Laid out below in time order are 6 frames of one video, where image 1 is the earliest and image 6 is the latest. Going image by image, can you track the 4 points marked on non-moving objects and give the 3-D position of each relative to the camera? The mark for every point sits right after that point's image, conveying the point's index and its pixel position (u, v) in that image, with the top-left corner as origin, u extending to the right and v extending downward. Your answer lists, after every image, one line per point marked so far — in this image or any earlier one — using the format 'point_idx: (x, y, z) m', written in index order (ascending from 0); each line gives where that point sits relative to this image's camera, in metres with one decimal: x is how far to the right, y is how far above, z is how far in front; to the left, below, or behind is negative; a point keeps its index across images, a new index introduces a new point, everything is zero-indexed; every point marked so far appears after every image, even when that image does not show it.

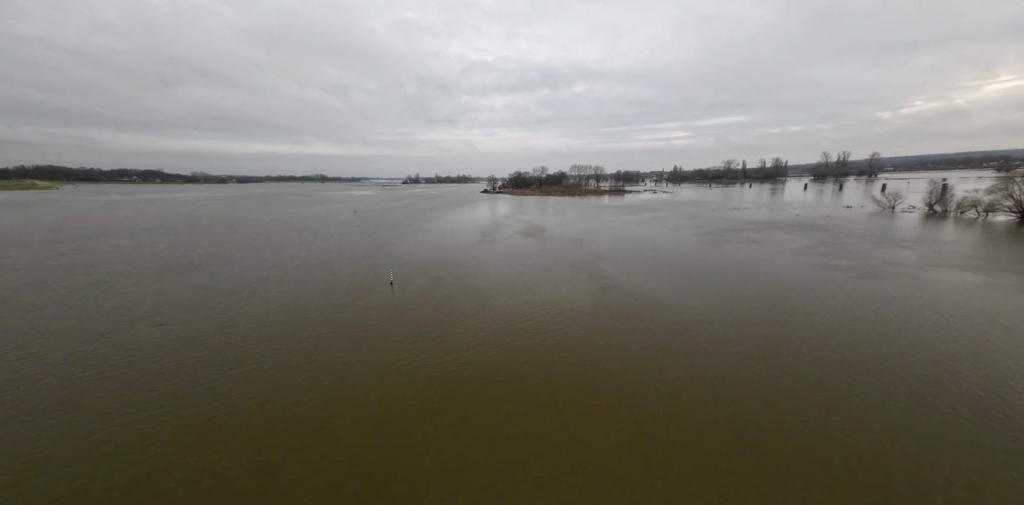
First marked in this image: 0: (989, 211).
0: (+20.1, +1.7, +16.0) m
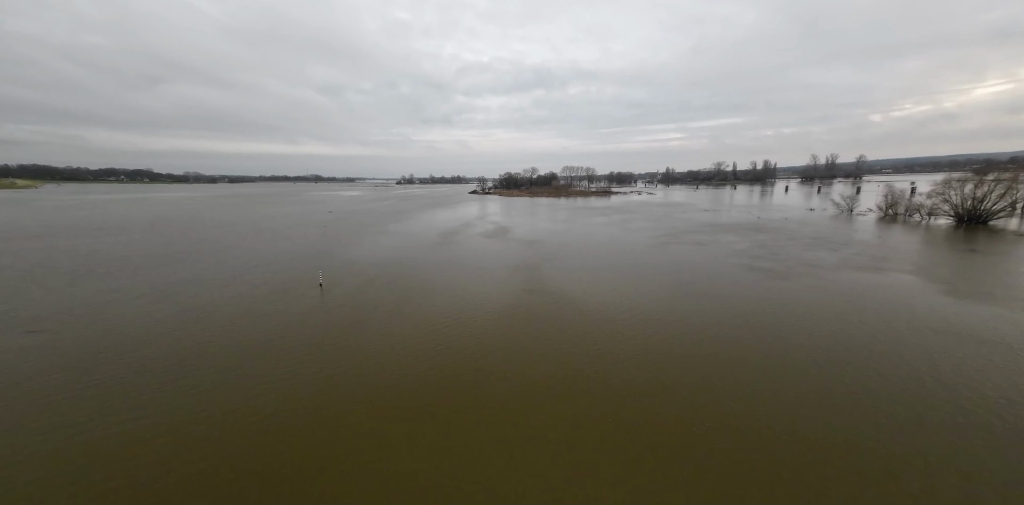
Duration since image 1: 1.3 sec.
0: (+18.1, +1.6, +16.4) m
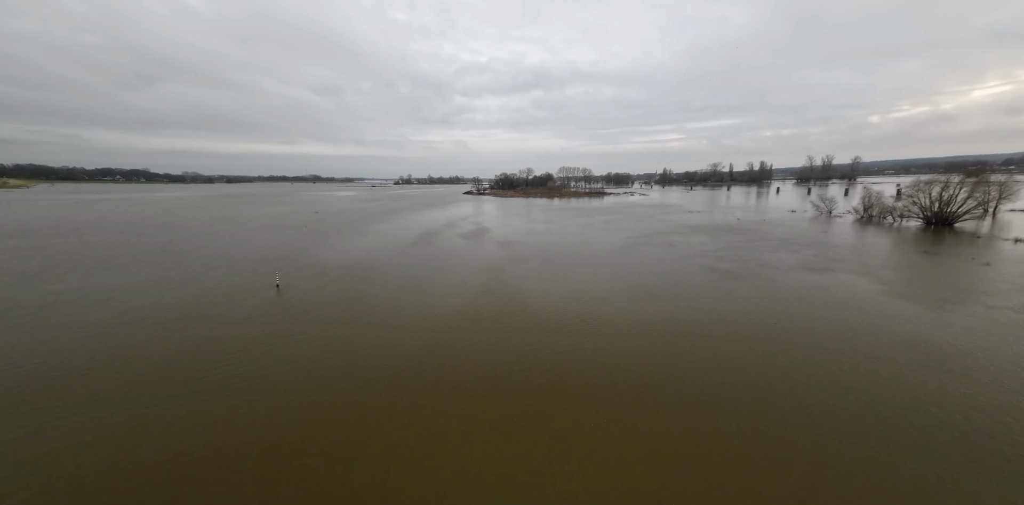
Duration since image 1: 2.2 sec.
0: (+17.0, +1.6, +16.5) m
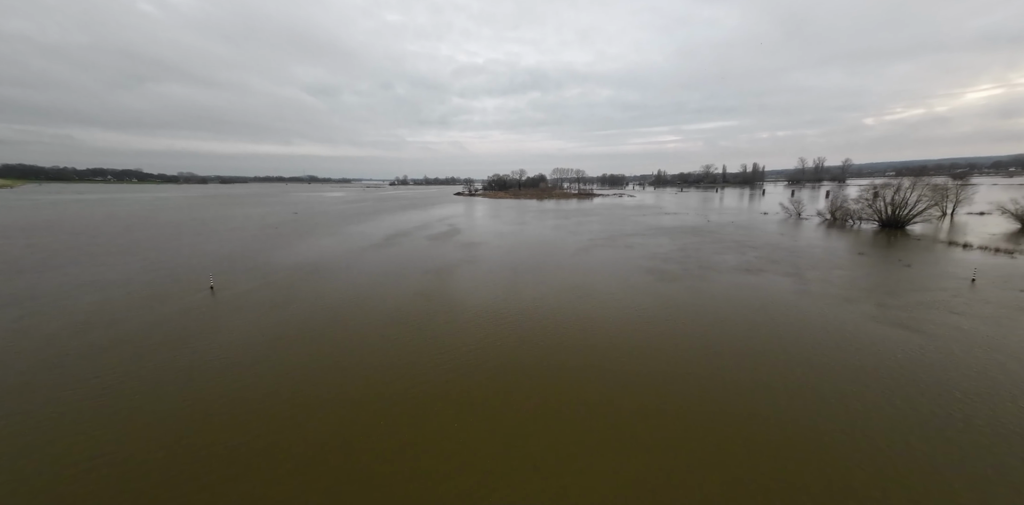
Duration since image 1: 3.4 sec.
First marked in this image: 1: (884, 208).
0: (+15.3, +1.5, +16.6) m
1: (+14.7, +1.8, +15.0) m
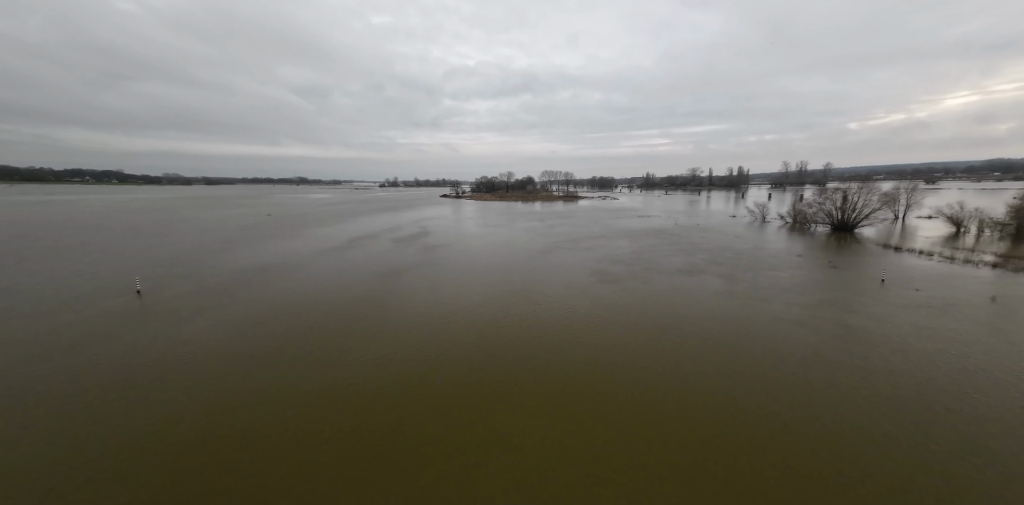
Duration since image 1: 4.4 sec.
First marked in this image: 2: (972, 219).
0: (+13.7, +1.4, +16.8) m
1: (+13.0, +1.7, +15.1) m
2: (+15.0, +1.1, +12.4) m
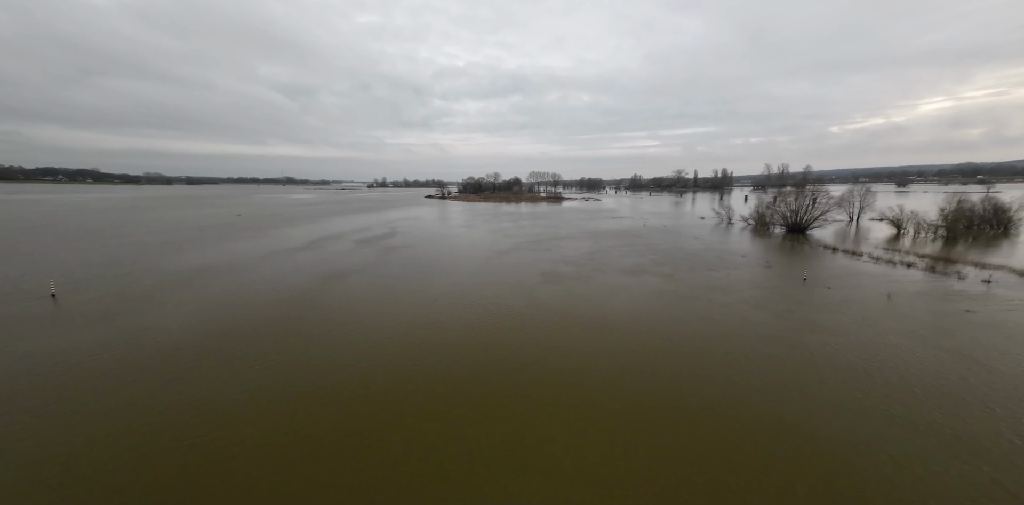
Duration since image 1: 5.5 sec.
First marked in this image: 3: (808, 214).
0: (+12.0, +1.4, +16.9) m
1: (+11.4, +1.7, +15.2) m
2: (+13.4, +1.1, +12.6) m
3: (+11.8, +1.5, +14.9) m
